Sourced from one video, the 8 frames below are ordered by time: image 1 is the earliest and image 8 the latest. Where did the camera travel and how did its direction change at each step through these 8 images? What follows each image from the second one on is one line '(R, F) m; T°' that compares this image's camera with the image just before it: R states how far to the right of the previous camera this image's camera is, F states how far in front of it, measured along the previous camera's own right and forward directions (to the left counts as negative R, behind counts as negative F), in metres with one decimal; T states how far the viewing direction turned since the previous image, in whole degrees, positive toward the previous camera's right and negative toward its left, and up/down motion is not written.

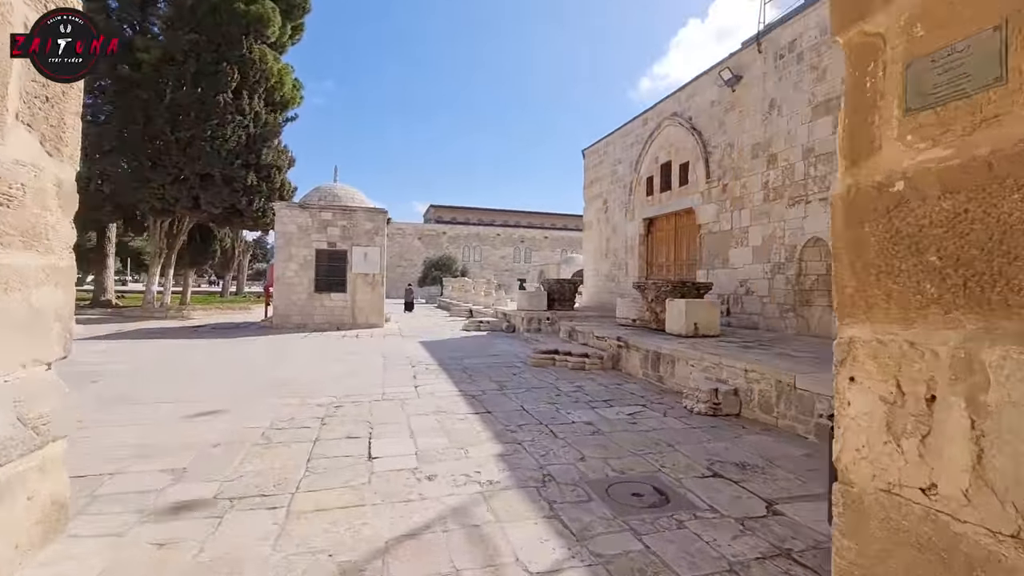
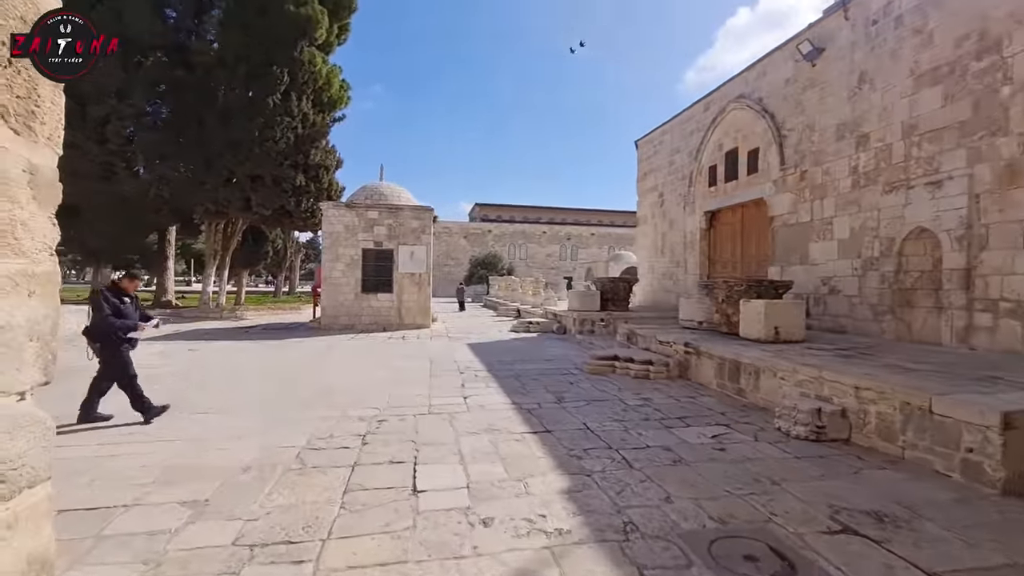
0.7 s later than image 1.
(-0.1, +0.6) m; -5°
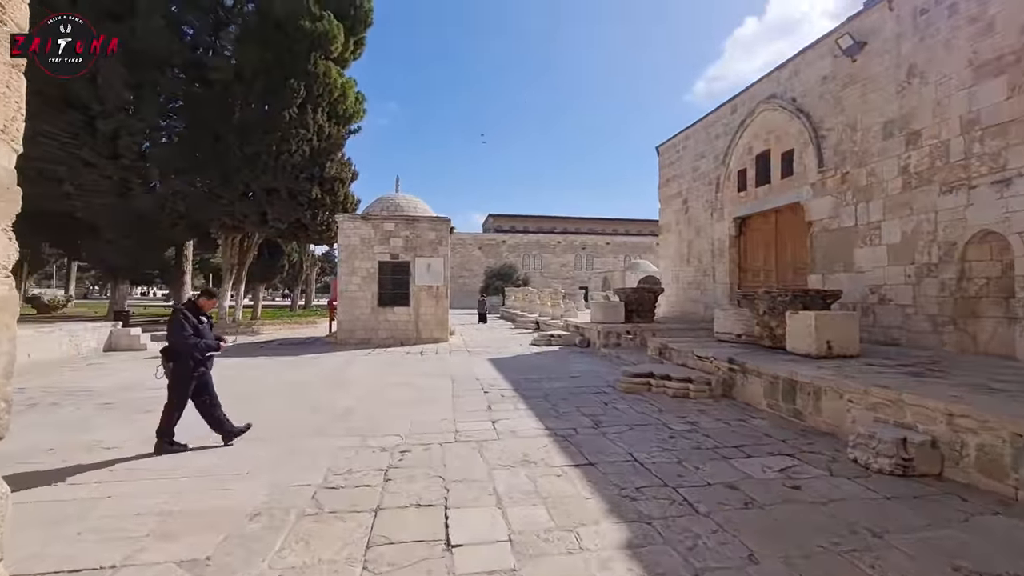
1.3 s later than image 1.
(-0.2, +0.4) m; -2°
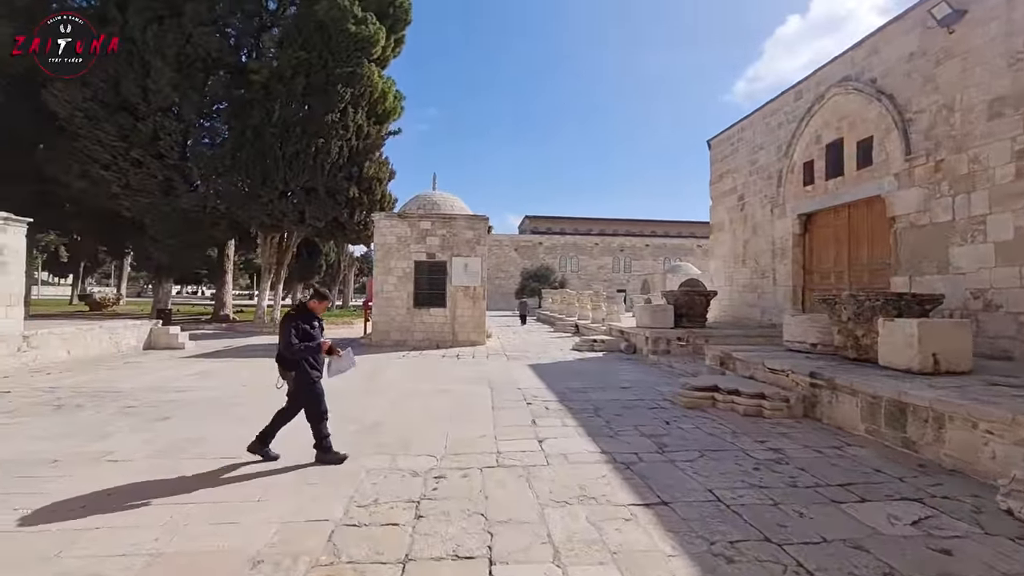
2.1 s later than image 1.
(-0.1, +0.6) m; -4°
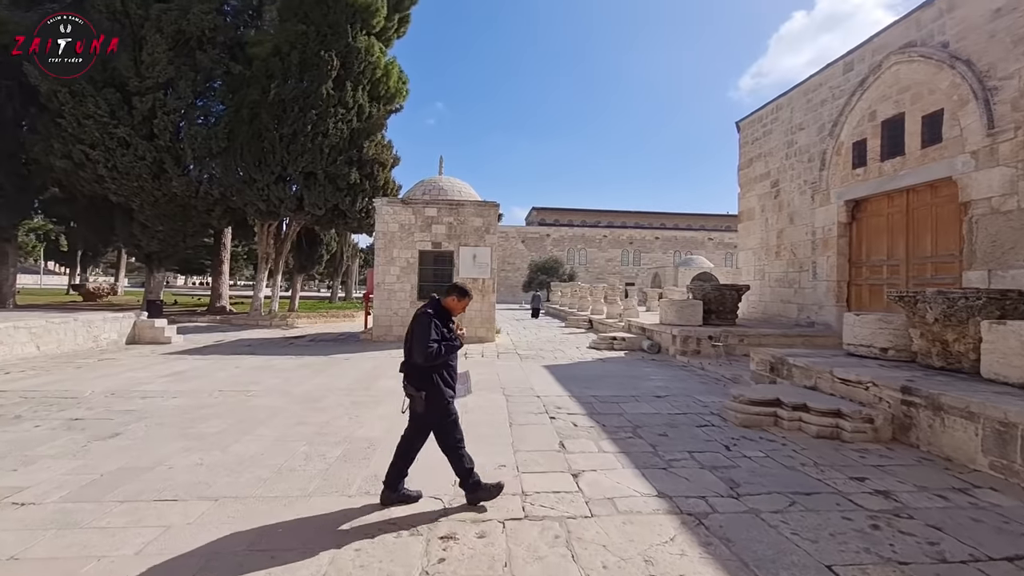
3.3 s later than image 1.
(-0.2, +0.9) m; -1°
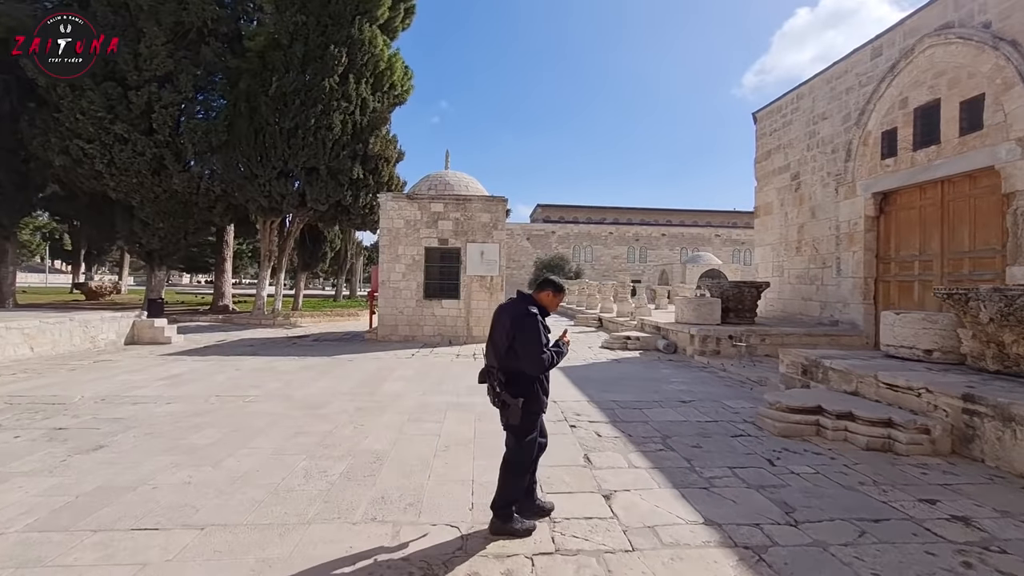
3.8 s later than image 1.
(-0.1, +0.4) m; 0°
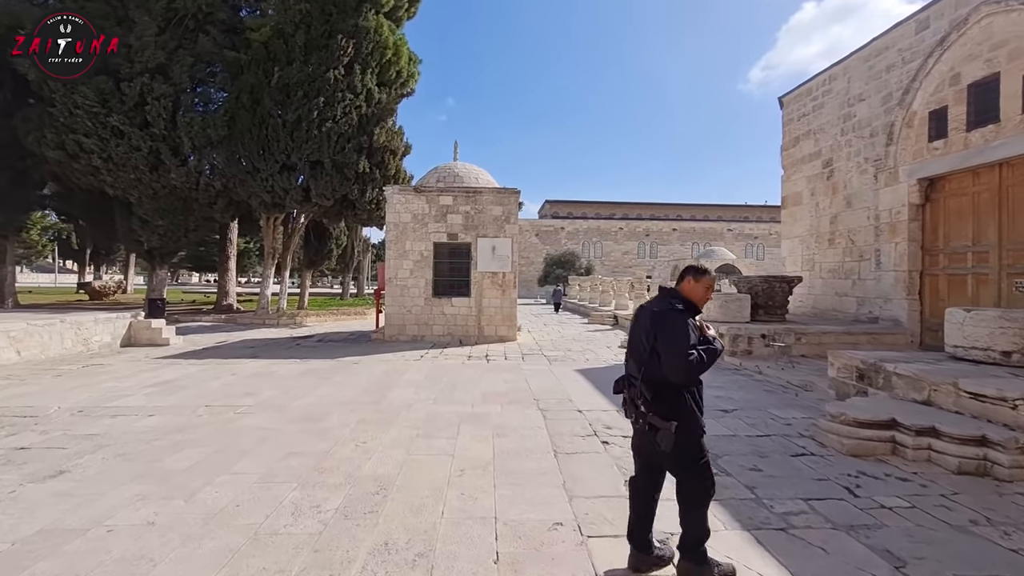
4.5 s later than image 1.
(-0.1, +0.6) m; -1°
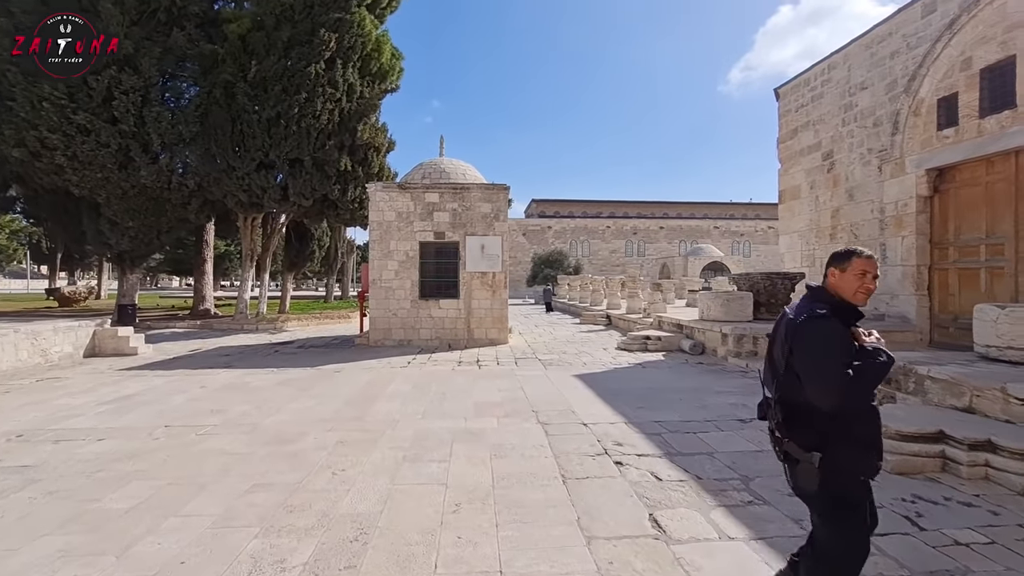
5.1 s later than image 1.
(-0.1, +0.5) m; +1°
